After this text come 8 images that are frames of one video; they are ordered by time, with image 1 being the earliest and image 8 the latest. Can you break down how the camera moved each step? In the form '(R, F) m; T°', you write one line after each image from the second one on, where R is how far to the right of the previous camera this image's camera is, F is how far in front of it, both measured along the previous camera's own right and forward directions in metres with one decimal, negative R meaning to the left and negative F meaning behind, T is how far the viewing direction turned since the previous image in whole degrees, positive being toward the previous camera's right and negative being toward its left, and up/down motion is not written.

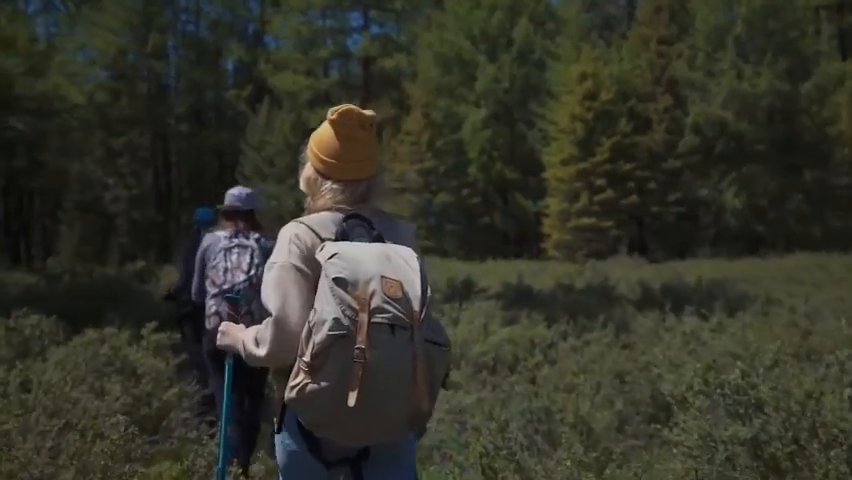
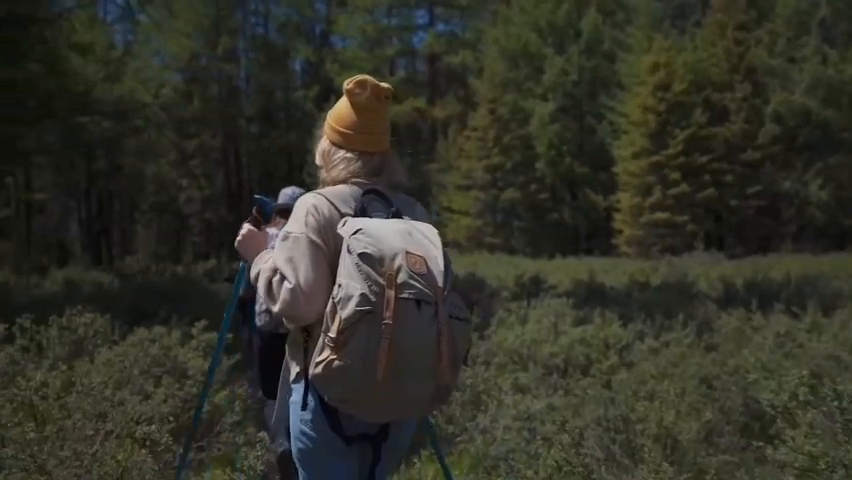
(0.0, +0.3) m; -5°
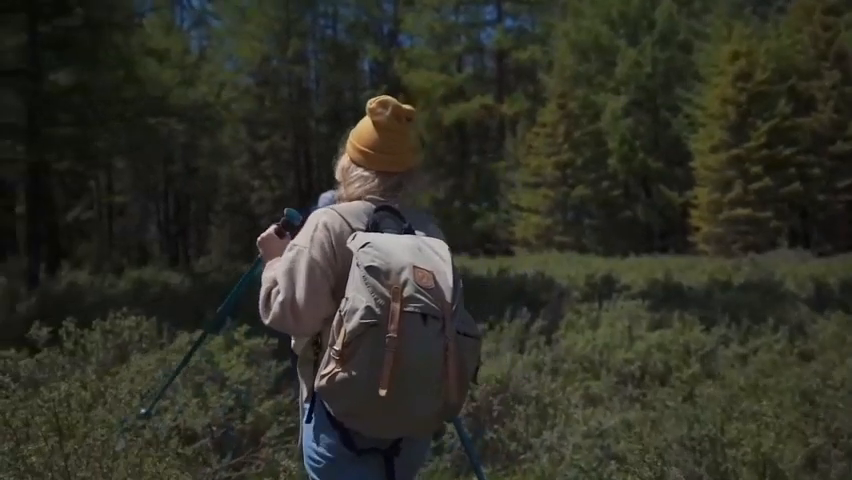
(+0.1, +0.4) m; -5°
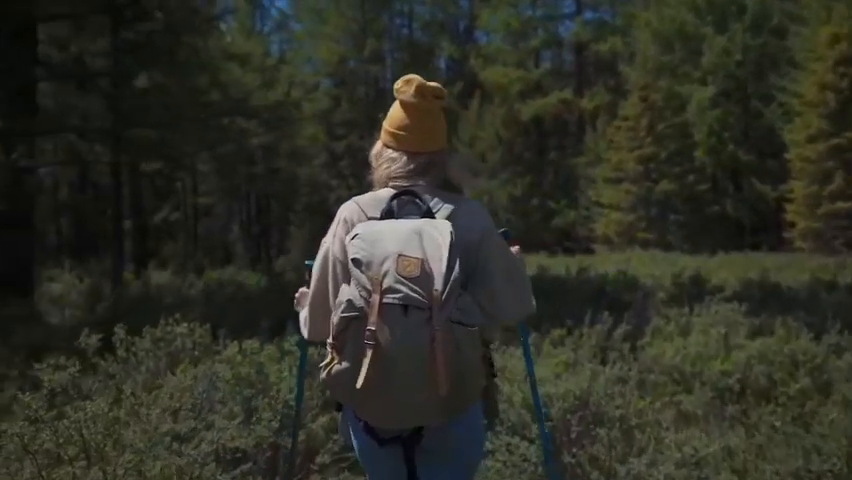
(0.0, +0.4) m; -6°
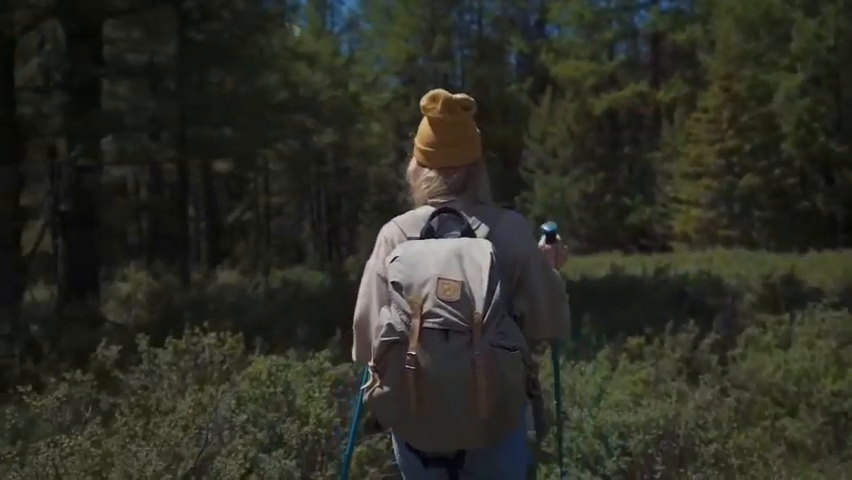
(+0.1, +0.5) m; -6°
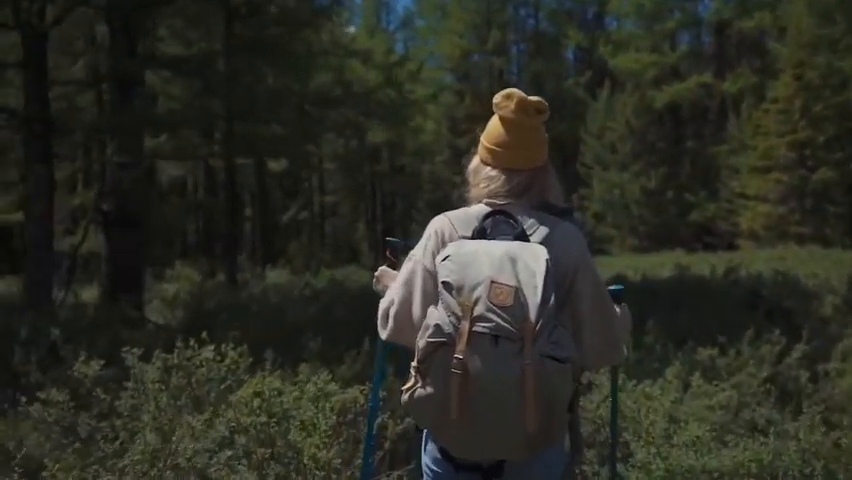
(+0.1, +0.6) m; -4°
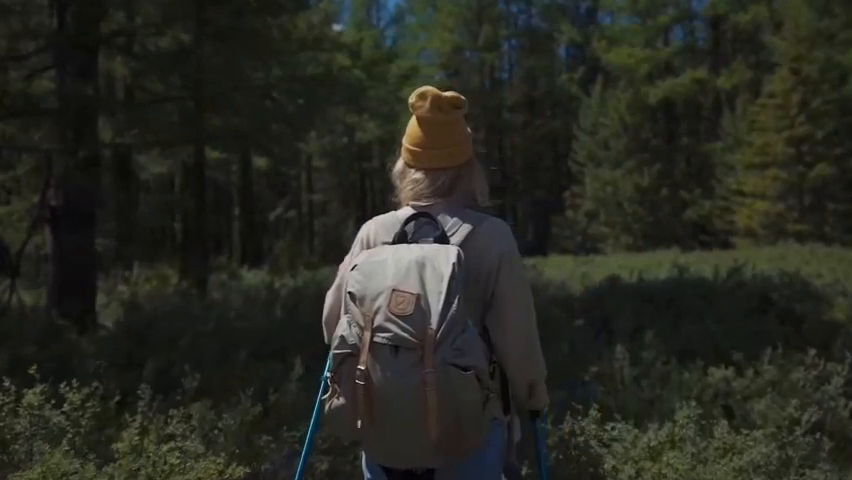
(+0.2, +0.9) m; 0°
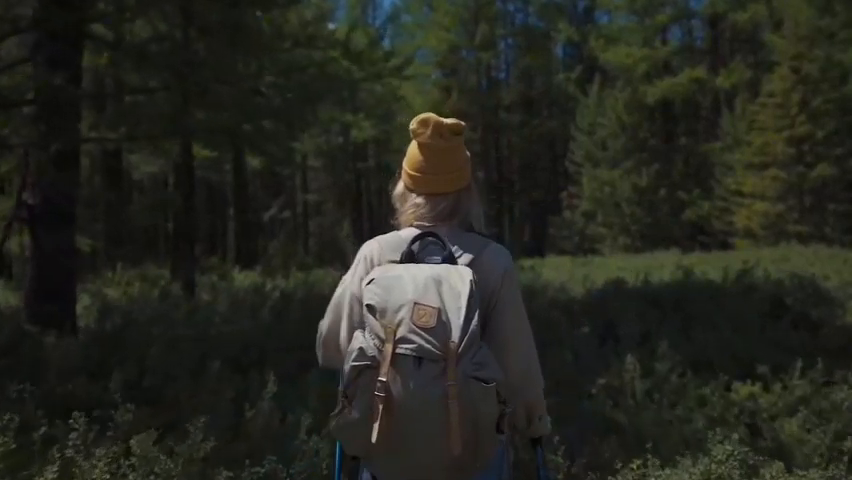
(0.0, +0.4) m; 0°
